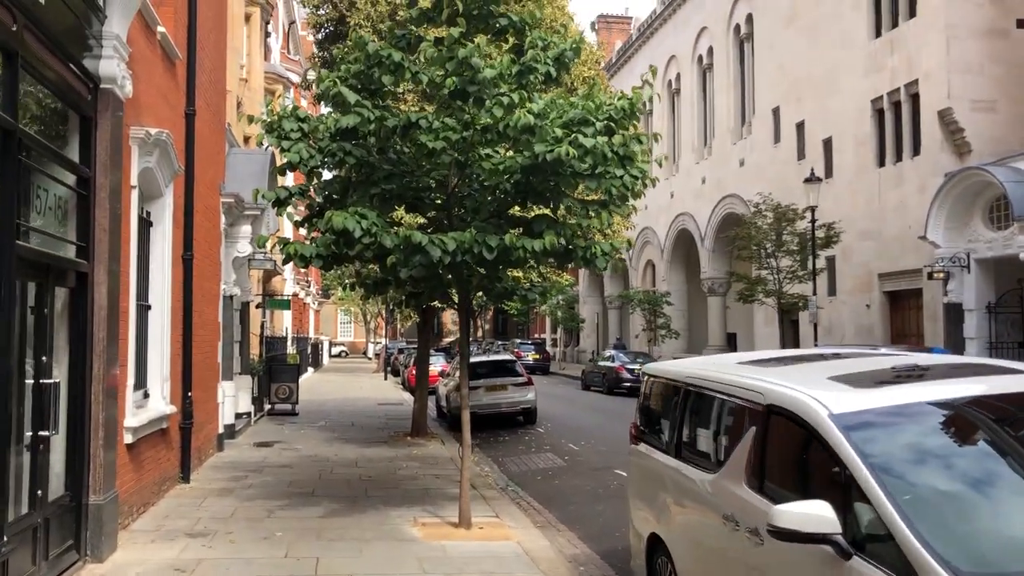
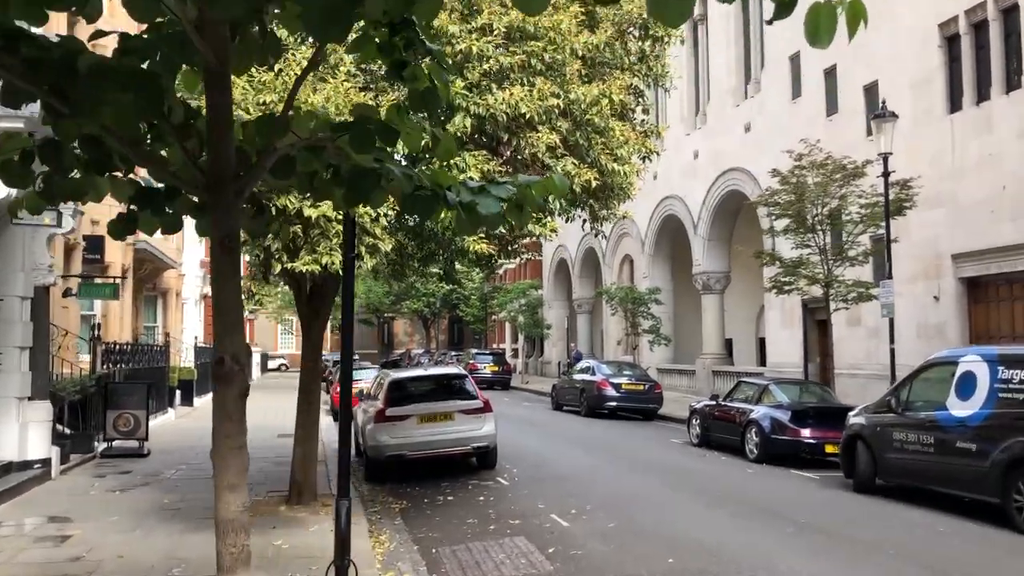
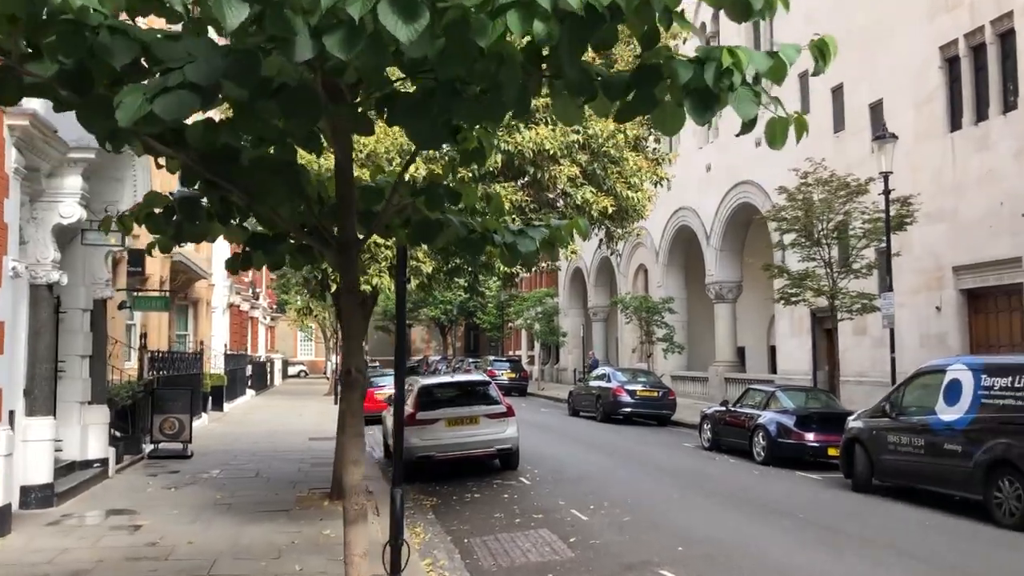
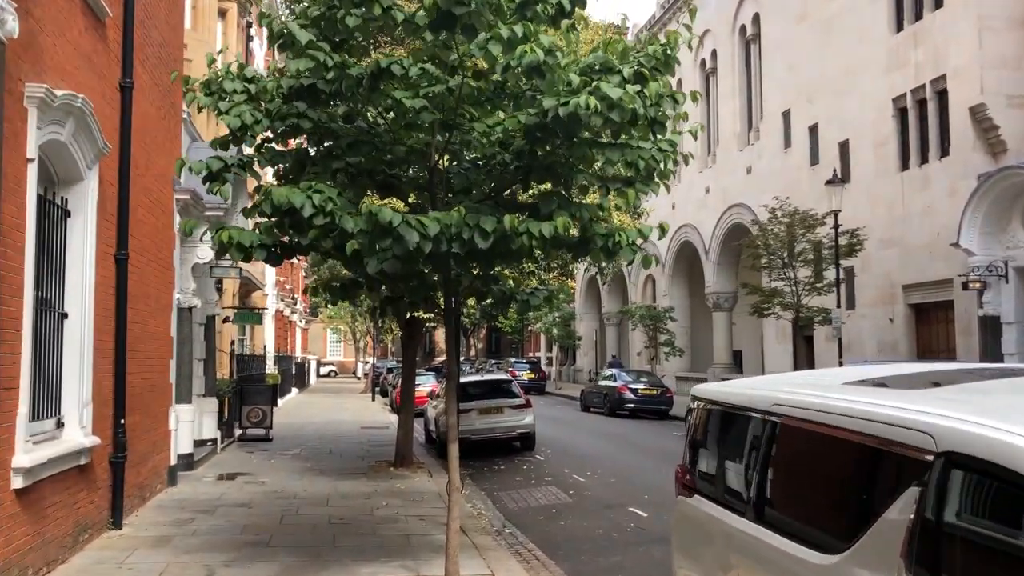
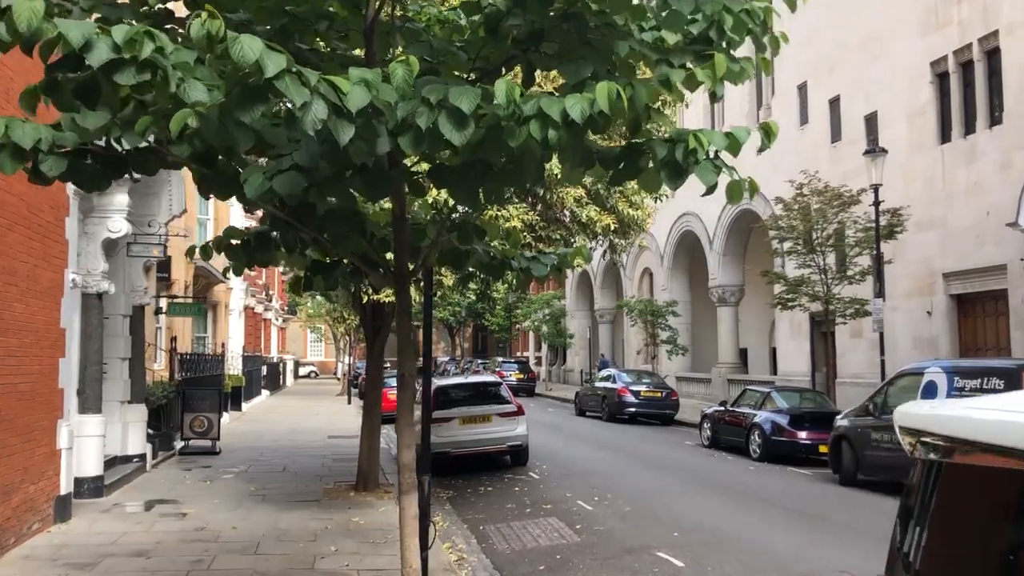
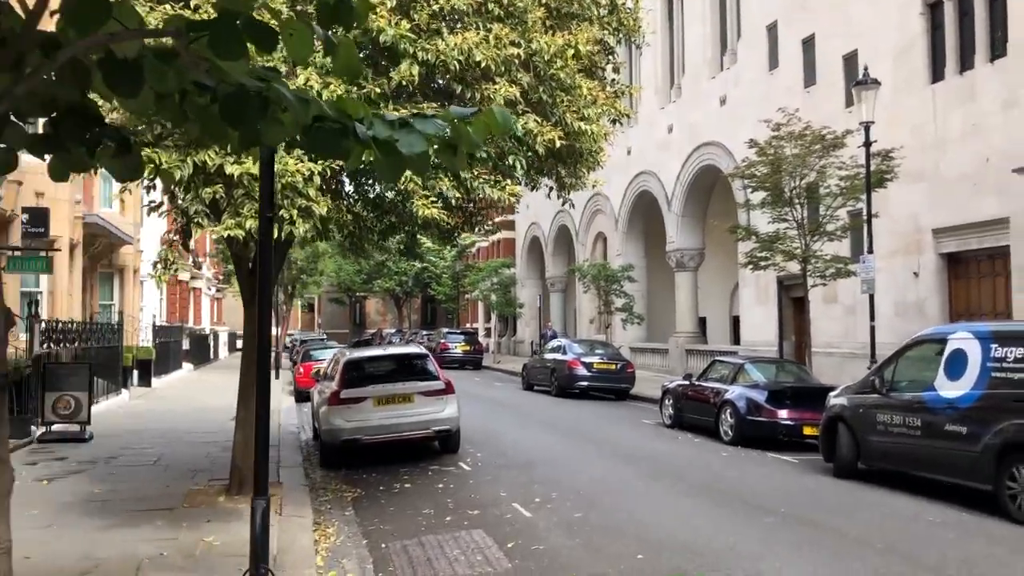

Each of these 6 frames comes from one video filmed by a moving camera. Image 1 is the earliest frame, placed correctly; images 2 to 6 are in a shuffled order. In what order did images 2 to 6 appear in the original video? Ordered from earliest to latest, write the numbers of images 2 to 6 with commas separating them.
4, 5, 3, 2, 6
